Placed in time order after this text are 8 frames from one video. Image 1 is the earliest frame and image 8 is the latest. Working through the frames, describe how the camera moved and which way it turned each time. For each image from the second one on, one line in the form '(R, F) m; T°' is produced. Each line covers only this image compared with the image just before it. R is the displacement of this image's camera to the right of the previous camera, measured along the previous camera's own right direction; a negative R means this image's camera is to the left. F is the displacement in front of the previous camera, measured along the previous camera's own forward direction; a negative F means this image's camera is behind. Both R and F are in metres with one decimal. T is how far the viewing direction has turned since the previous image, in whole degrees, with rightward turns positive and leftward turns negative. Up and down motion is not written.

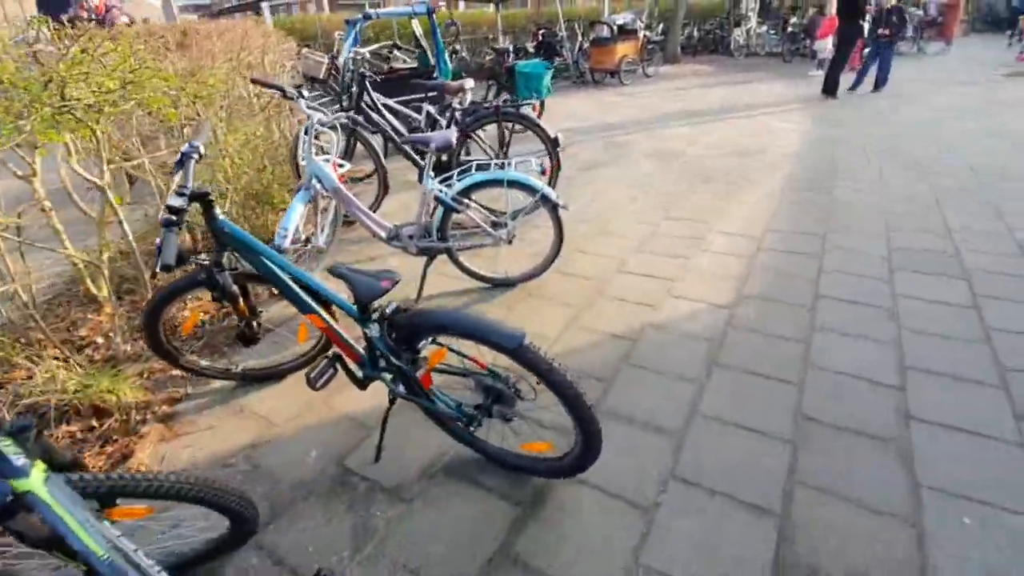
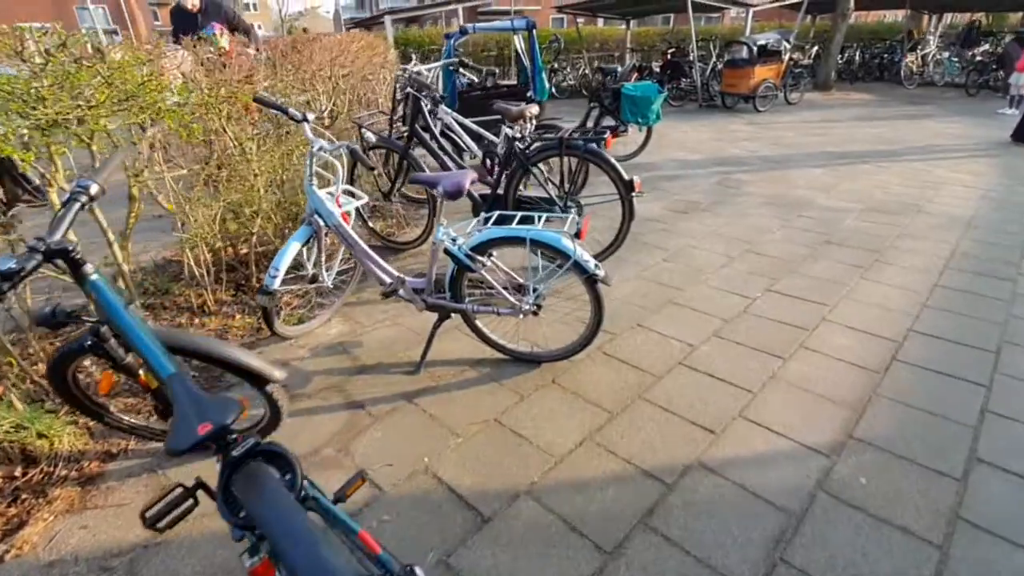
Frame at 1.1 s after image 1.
(+0.4, +0.6) m; -12°
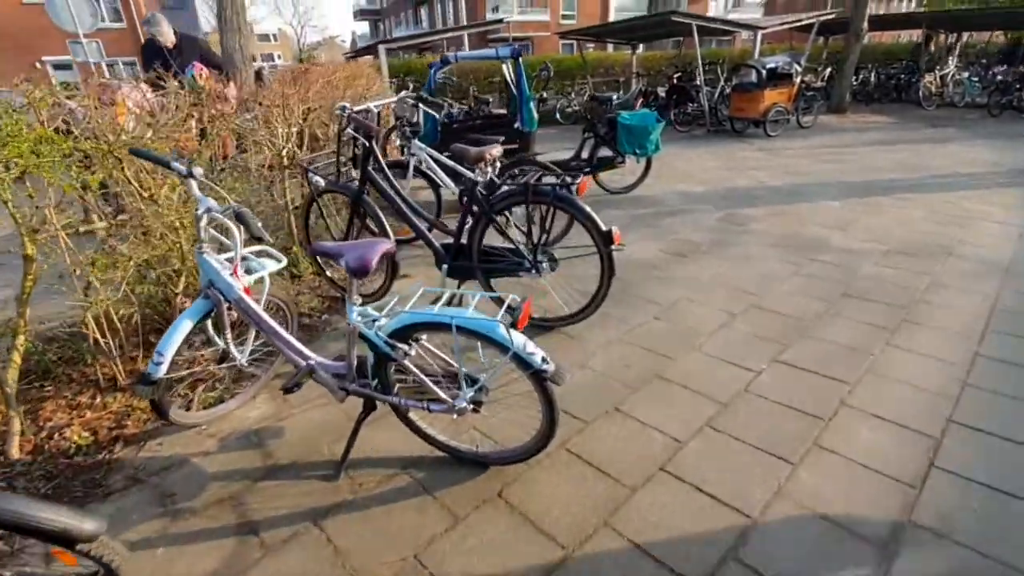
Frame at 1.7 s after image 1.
(+0.3, +0.5) m; -2°
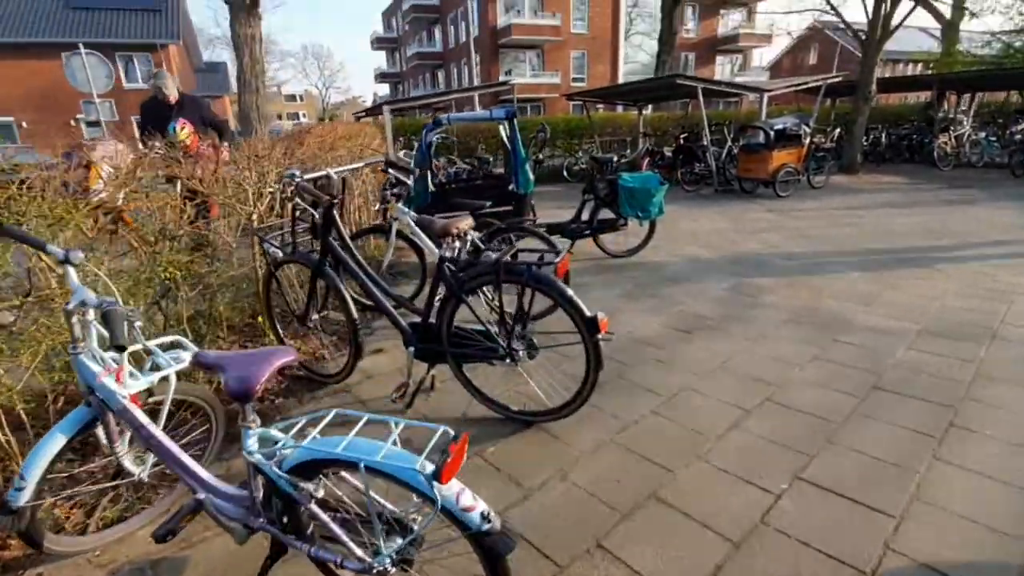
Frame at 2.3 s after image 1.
(+0.2, +0.4) m; -1°
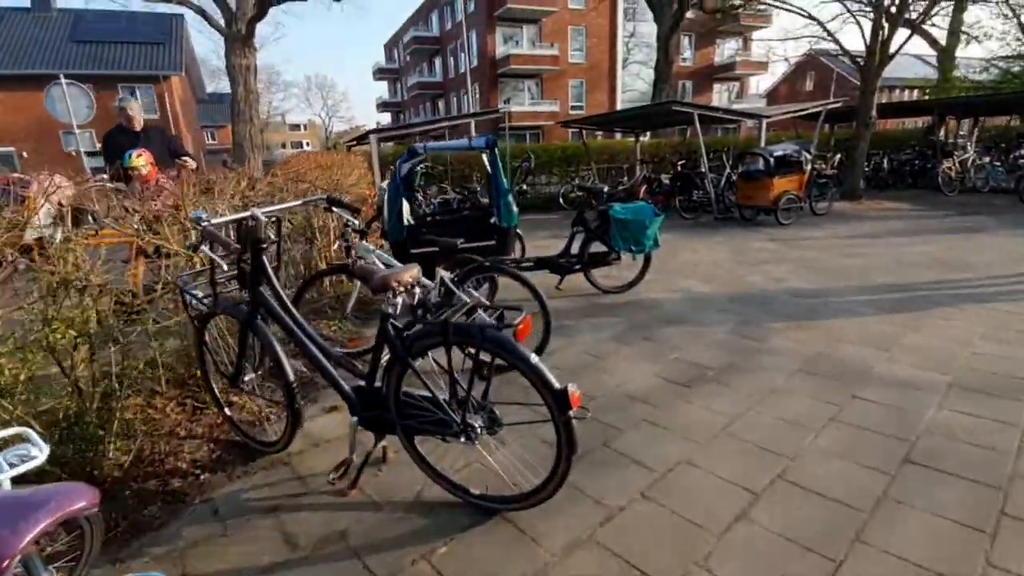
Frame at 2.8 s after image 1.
(+0.2, +0.4) m; 0°
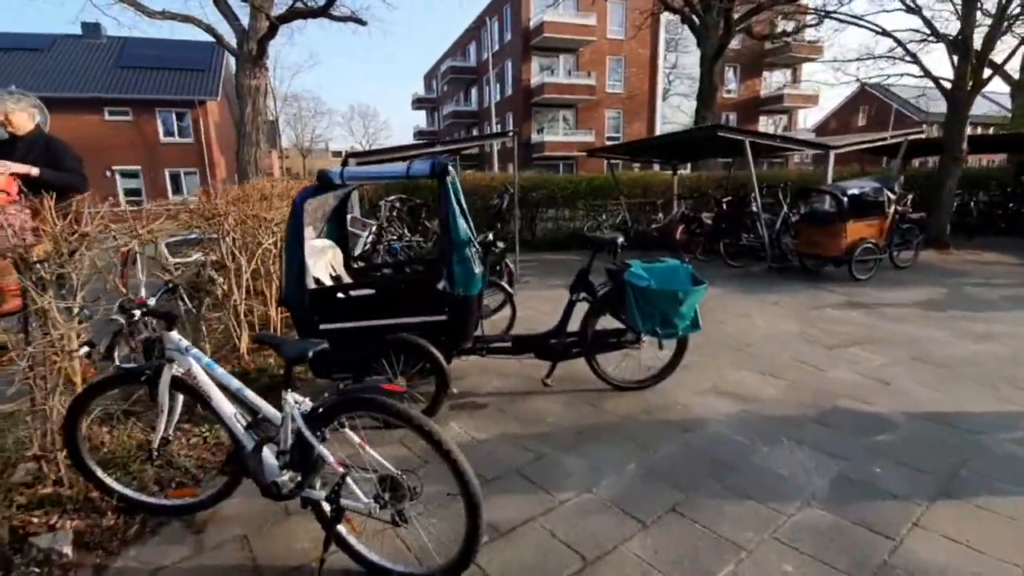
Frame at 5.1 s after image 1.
(+0.5, +1.7) m; -4°
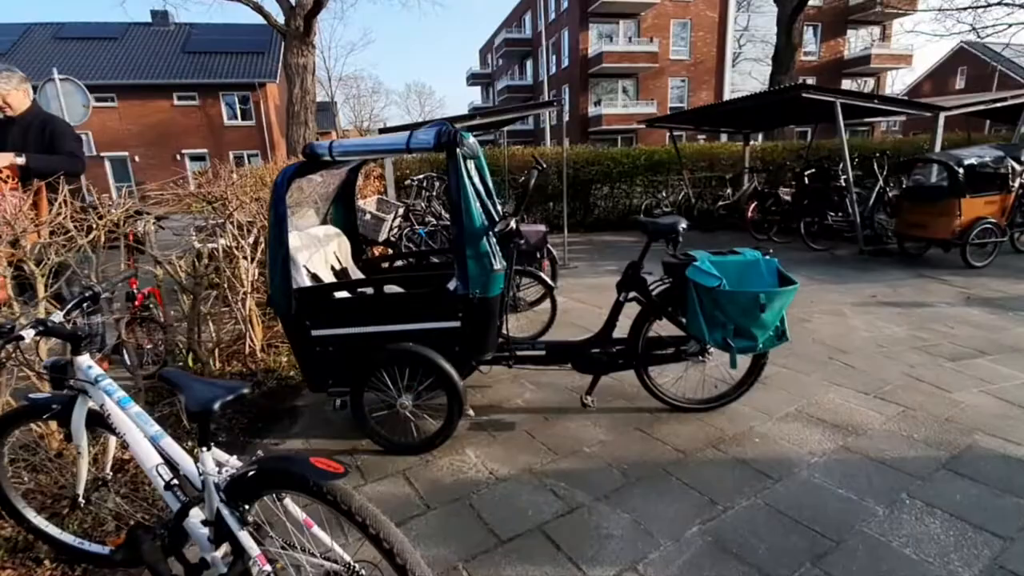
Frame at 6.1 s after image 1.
(+0.1, +0.7) m; -6°
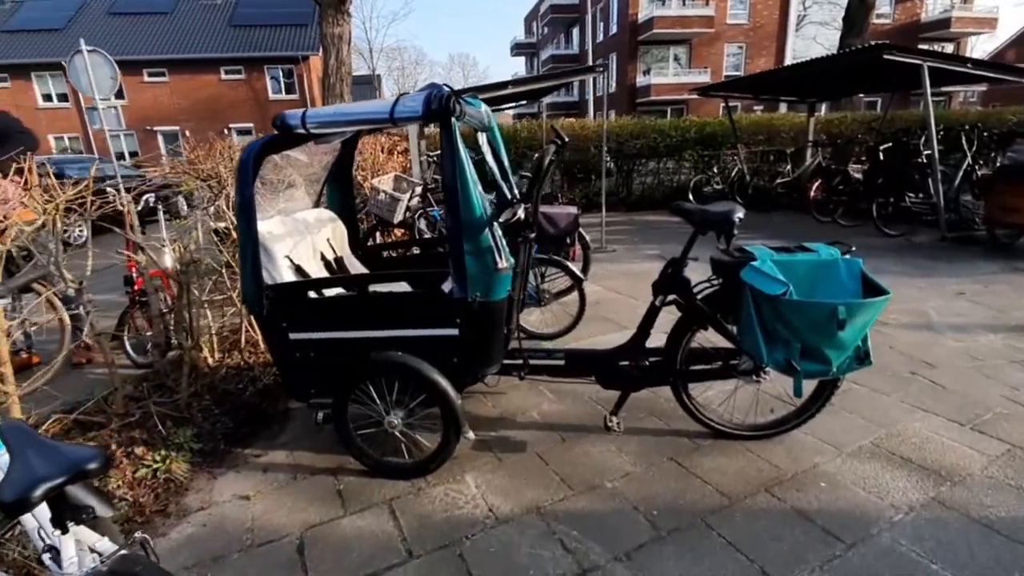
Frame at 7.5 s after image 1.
(+0.1, +0.5) m; -5°
